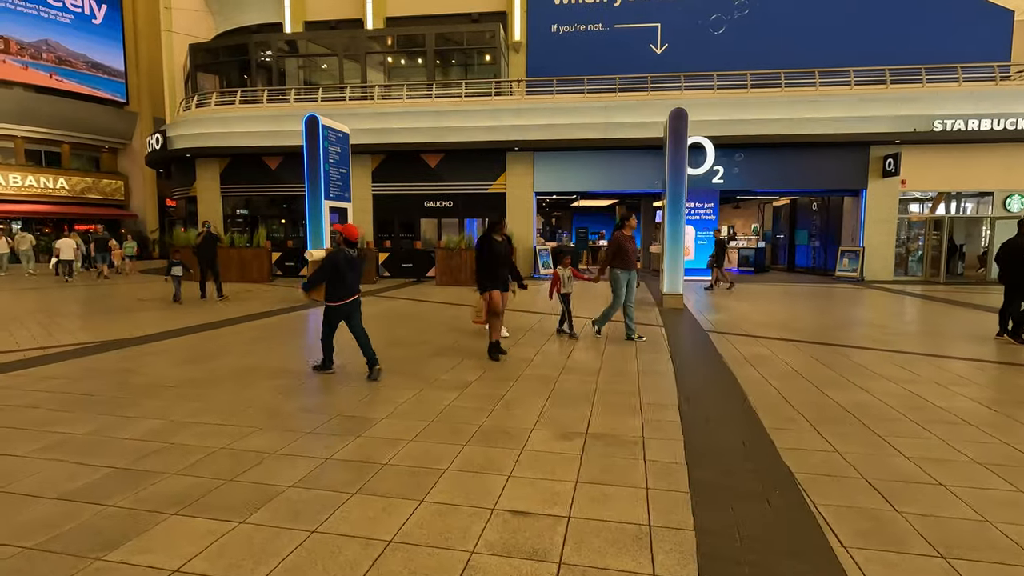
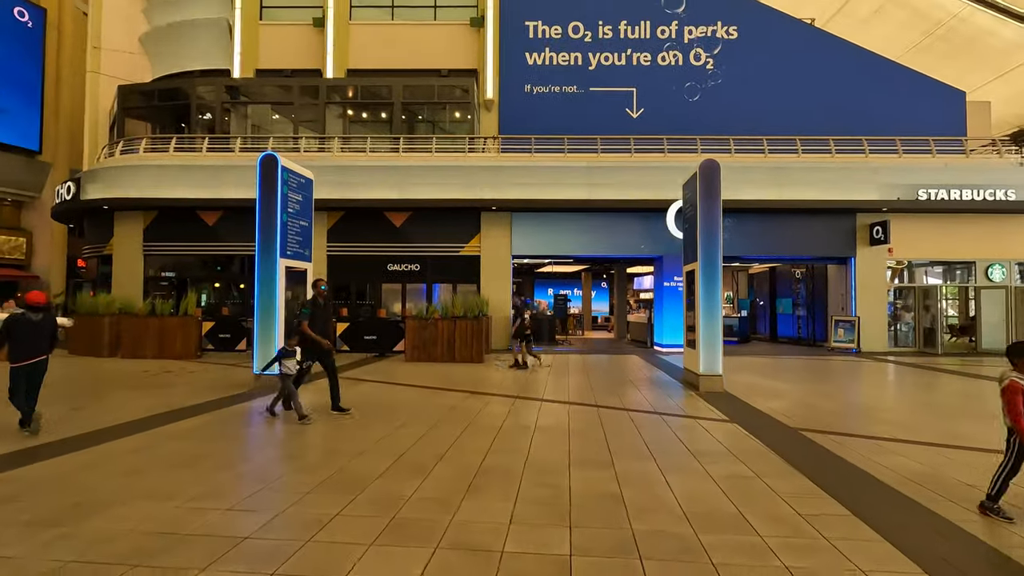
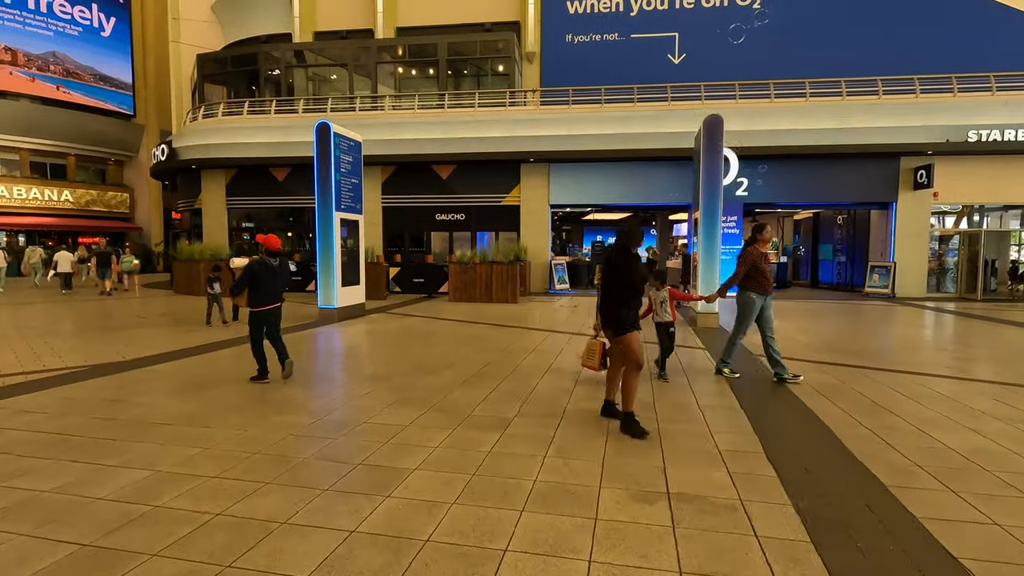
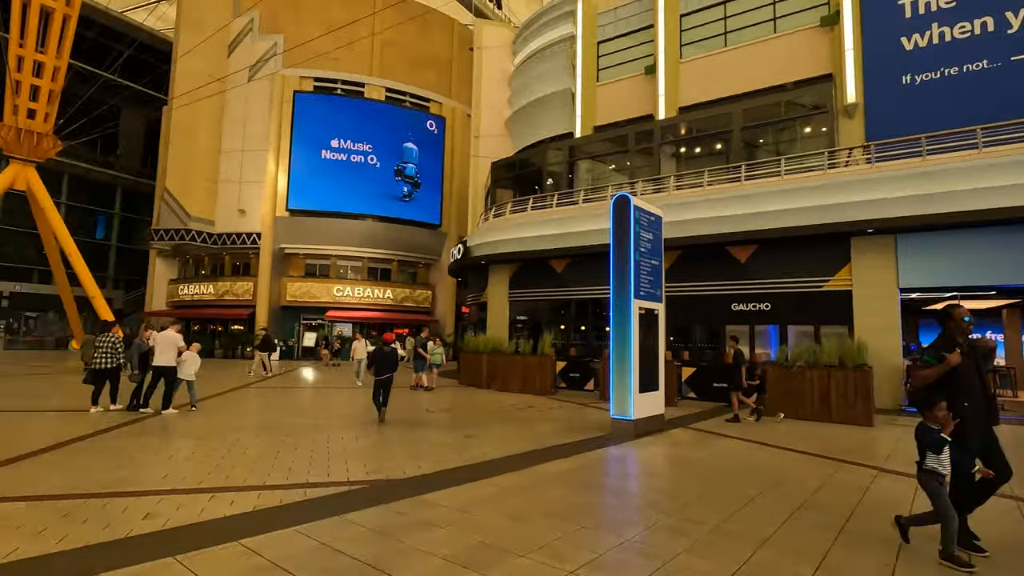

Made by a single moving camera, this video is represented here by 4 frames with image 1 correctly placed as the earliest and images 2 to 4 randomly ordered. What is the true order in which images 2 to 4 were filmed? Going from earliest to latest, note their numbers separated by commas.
3, 2, 4
